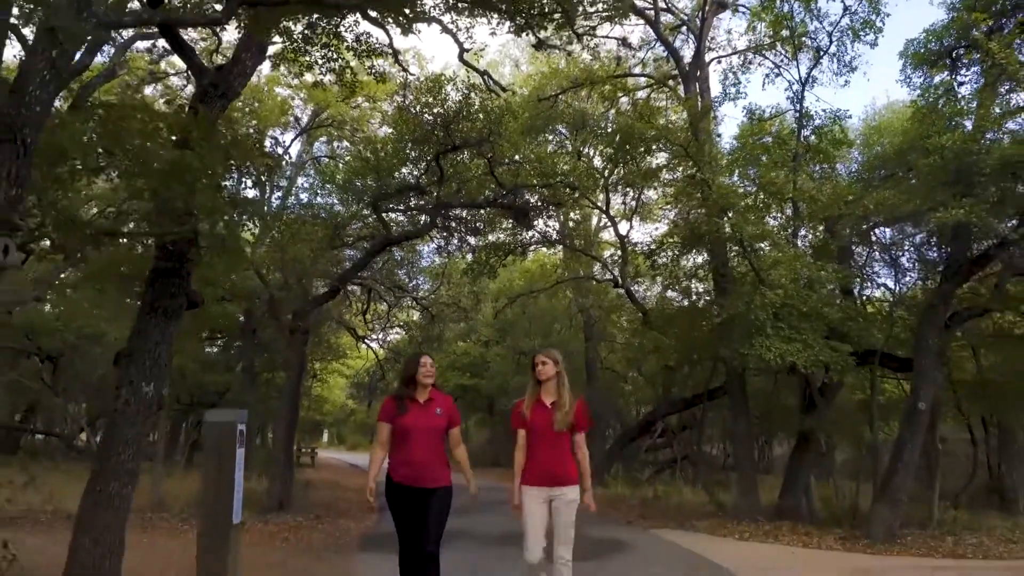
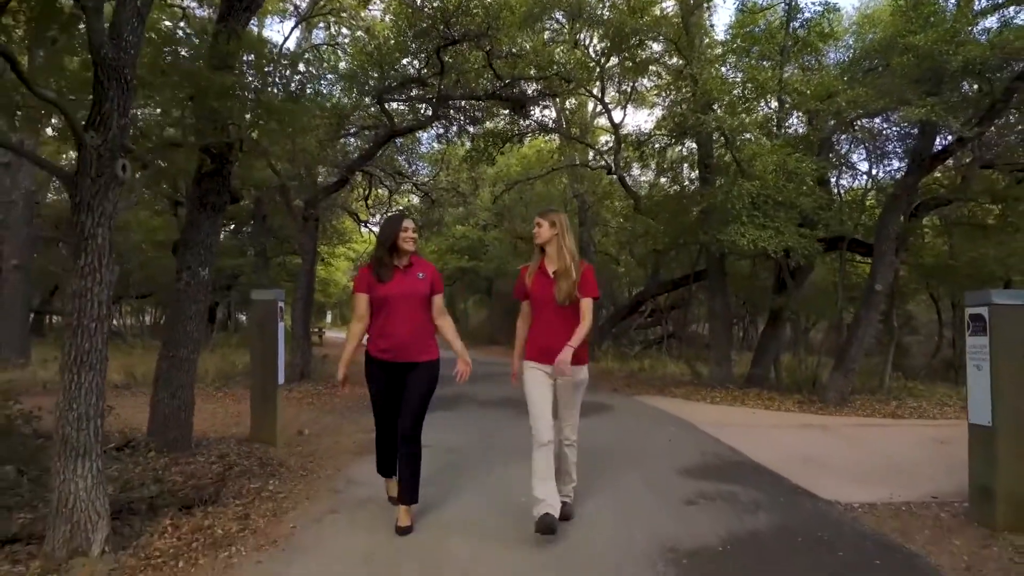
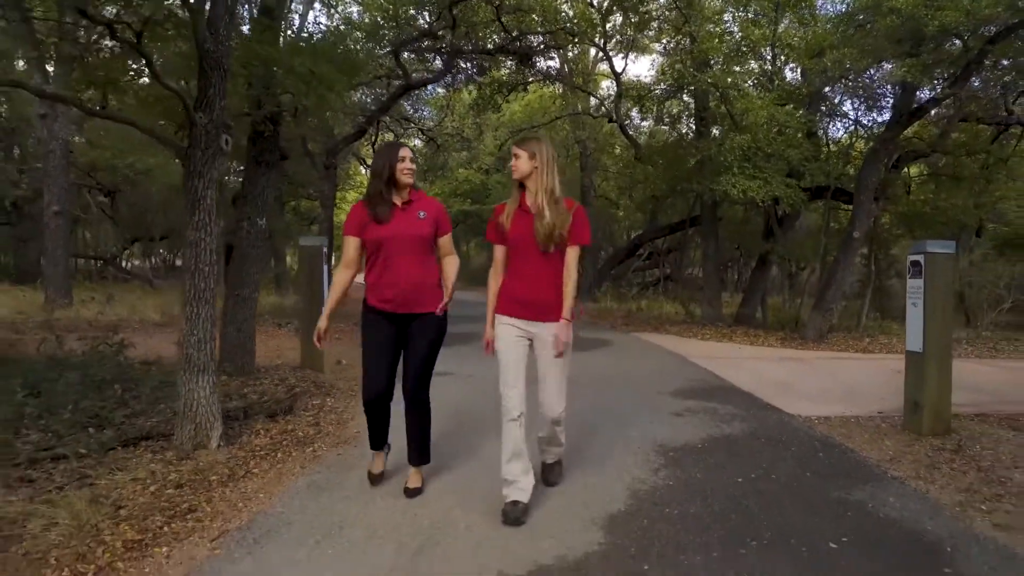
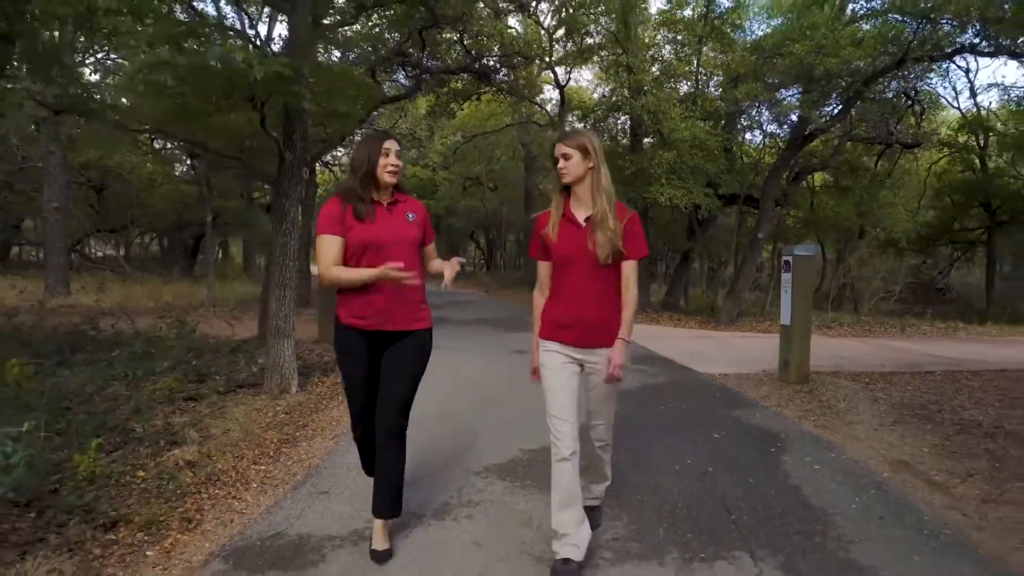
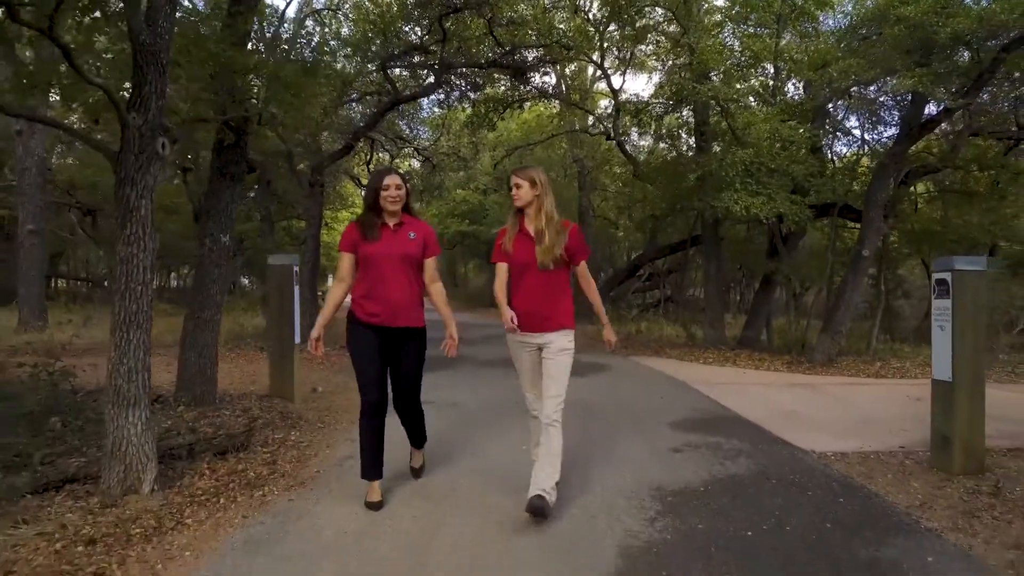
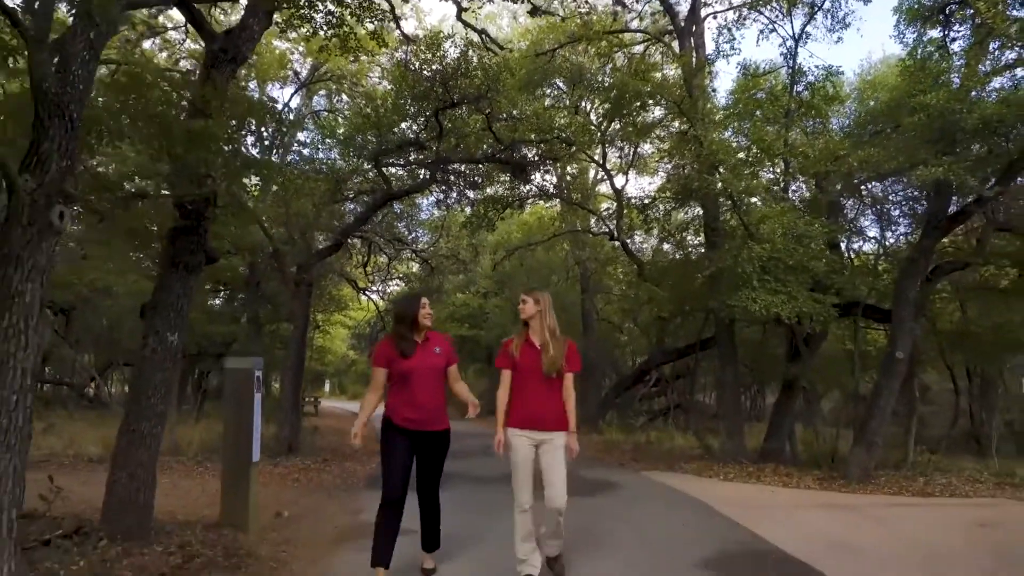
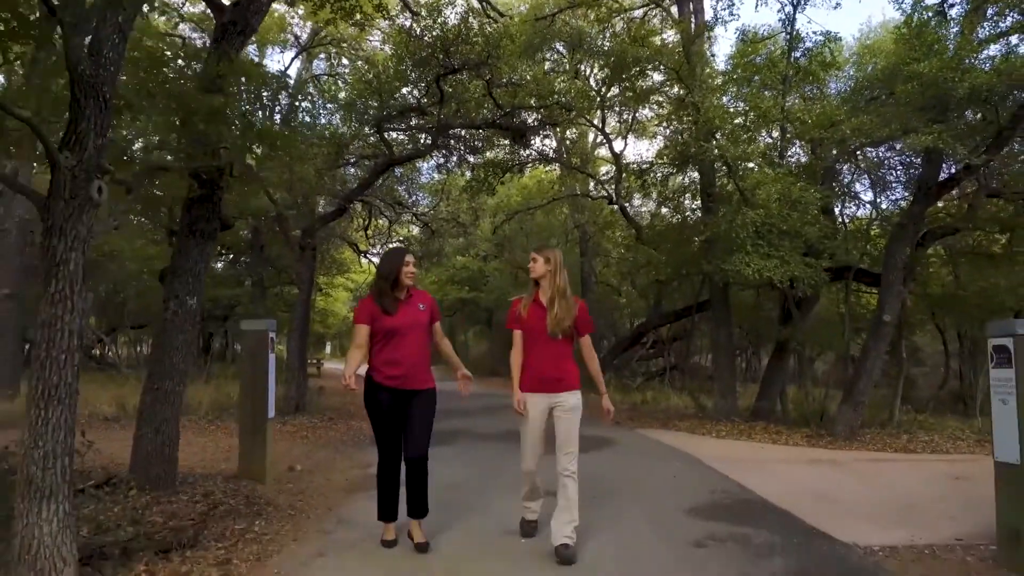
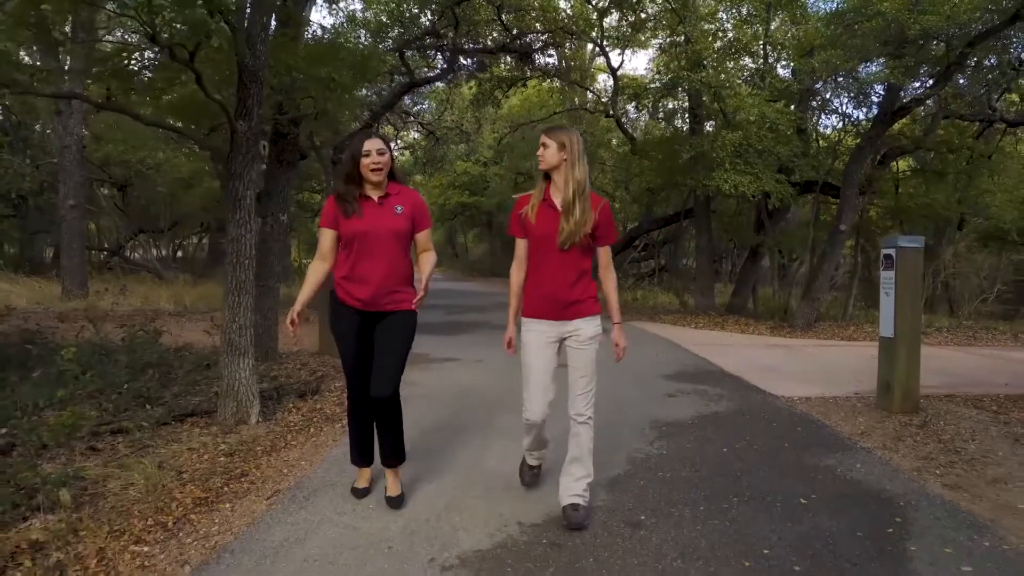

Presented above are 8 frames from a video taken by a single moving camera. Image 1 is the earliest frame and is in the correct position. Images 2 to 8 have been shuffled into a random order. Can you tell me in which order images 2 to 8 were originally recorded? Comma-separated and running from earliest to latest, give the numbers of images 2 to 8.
6, 7, 2, 5, 3, 8, 4
